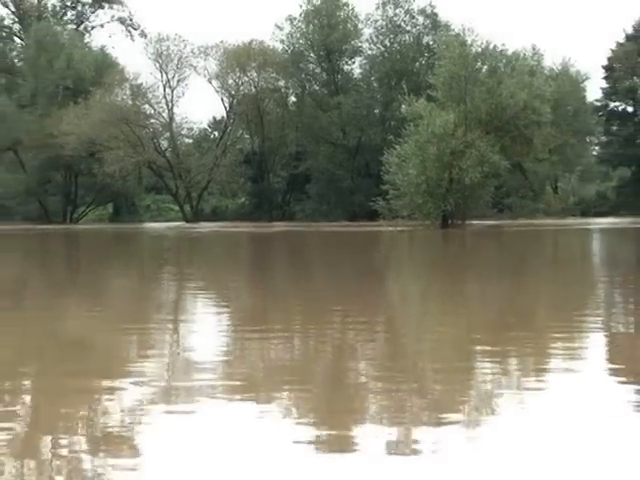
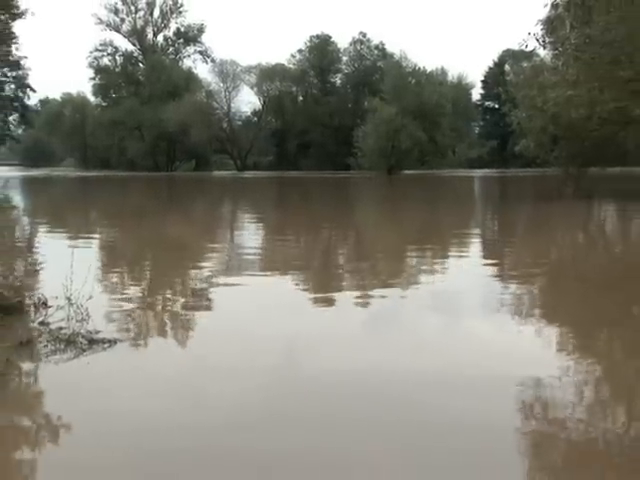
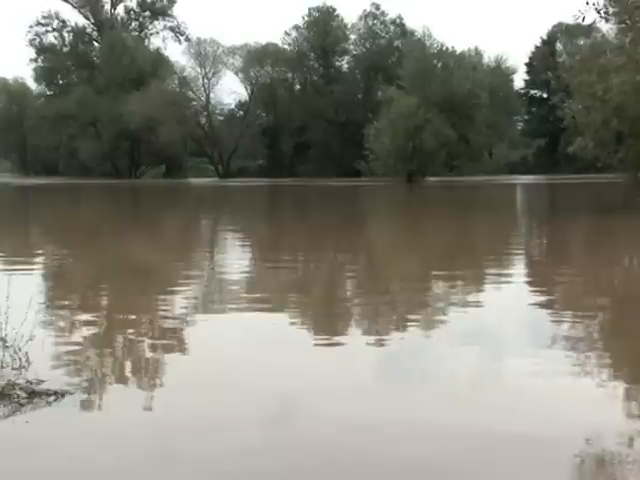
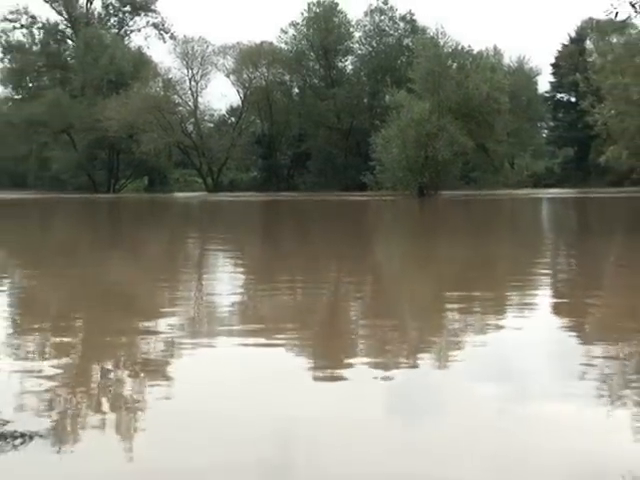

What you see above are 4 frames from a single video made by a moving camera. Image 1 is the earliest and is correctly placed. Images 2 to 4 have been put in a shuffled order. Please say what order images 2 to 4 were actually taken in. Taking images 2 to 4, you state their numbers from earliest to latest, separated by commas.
4, 3, 2
